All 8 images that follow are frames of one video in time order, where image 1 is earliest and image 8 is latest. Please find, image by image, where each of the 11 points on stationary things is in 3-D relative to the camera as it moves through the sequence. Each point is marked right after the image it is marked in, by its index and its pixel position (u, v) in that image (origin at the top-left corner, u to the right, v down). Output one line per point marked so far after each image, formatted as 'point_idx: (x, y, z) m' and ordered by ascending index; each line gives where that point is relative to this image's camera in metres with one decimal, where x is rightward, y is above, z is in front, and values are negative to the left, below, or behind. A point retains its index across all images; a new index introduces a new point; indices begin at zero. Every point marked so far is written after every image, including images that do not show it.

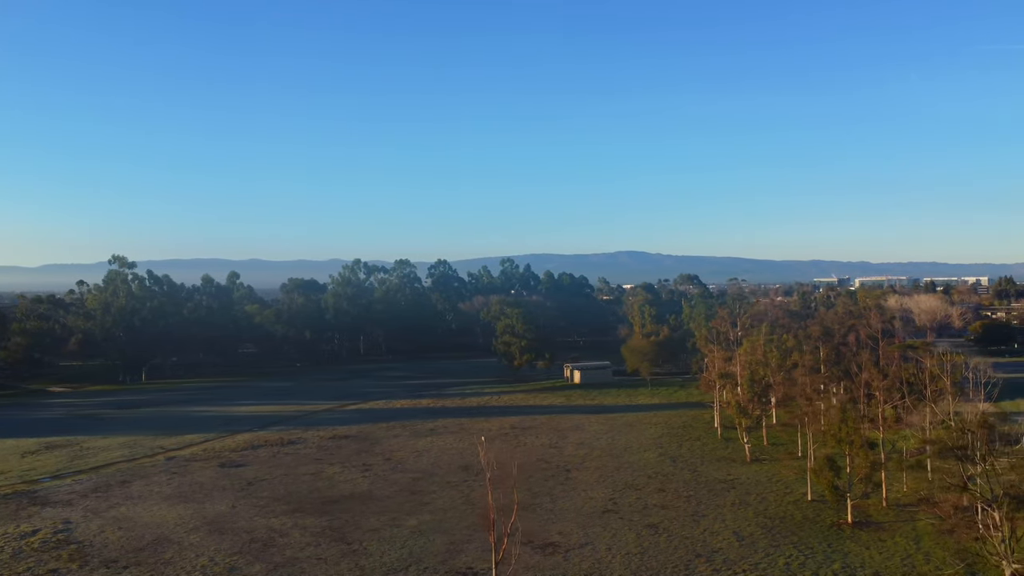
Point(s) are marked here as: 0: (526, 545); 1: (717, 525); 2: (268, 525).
0: (+0.3, -6.1, +17.6) m
1: (+5.2, -6.0, +18.6) m
2: (-6.4, -6.2, +19.2) m
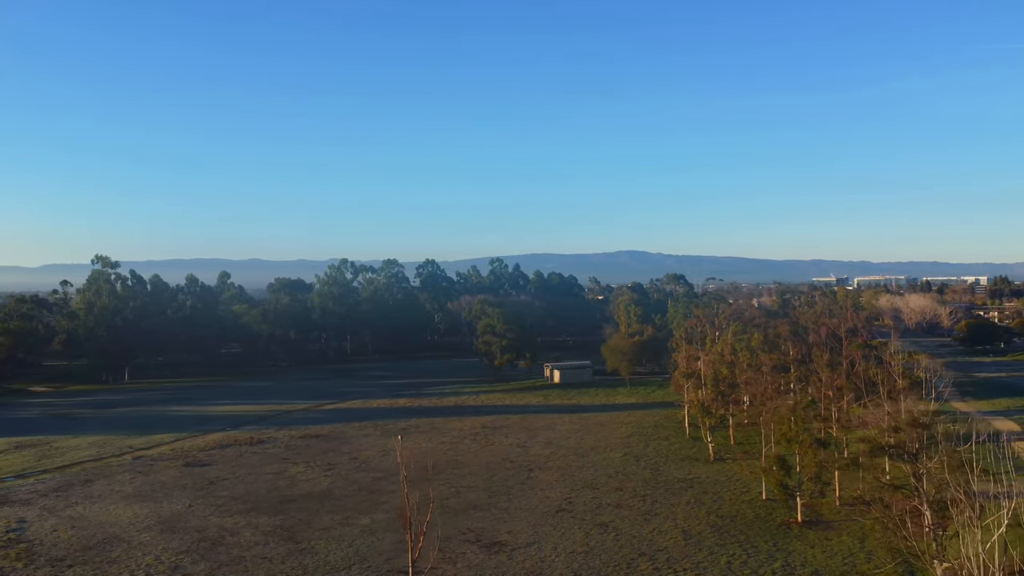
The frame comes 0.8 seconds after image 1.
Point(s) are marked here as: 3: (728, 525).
0: (-0.9, -6.1, +17.6) m
1: (+3.9, -6.0, +18.7) m
2: (-7.6, -6.2, +19.3) m
3: (+5.4, -5.9, +18.5) m
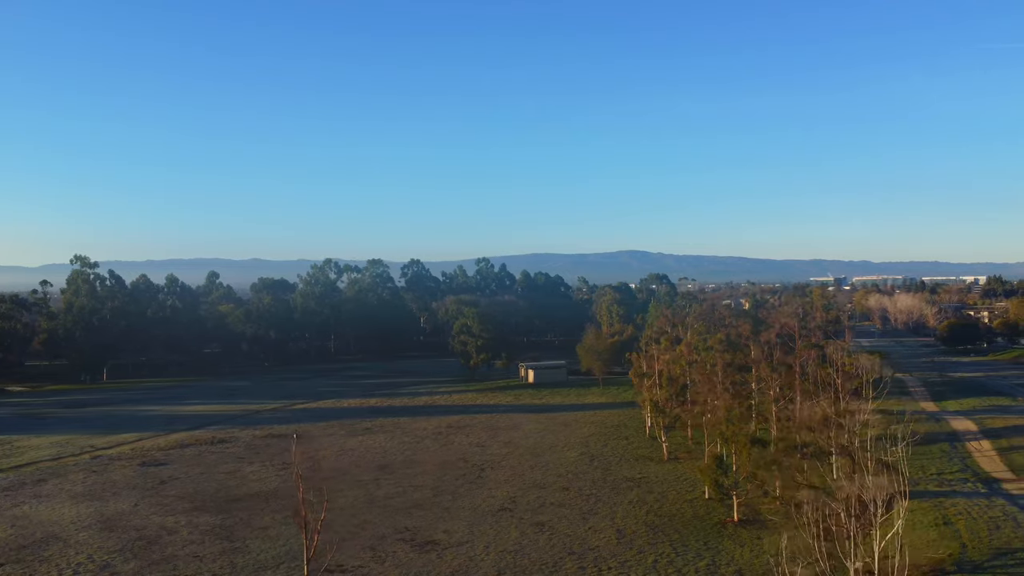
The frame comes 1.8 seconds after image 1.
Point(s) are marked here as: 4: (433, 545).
0: (-2.5, -6.1, +17.7) m
1: (+2.3, -6.0, +18.7) m
2: (-9.2, -6.2, +19.3) m
3: (+3.8, -5.9, +18.5) m
4: (-1.9, -6.1, +17.5) m
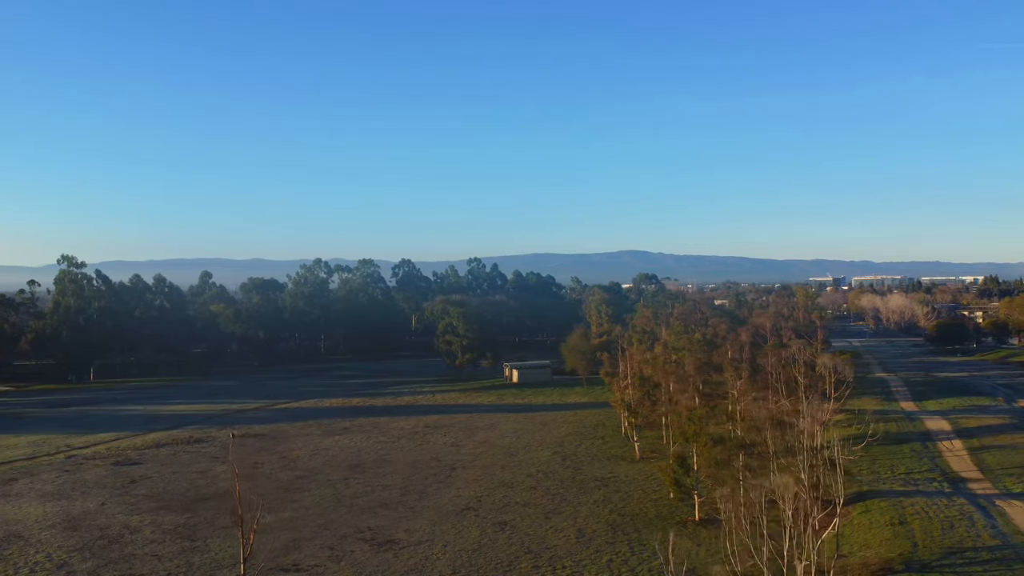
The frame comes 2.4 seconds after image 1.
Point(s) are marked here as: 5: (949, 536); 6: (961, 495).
0: (-3.5, -6.1, +17.7) m
1: (+1.3, -6.0, +18.8) m
2: (-10.2, -6.2, +19.4) m
3: (+2.9, -5.9, +18.6) m
4: (-2.9, -6.1, +17.5) m
5: (+9.2, -5.2, +15.5) m
6: (+12.0, -5.5, +19.8) m
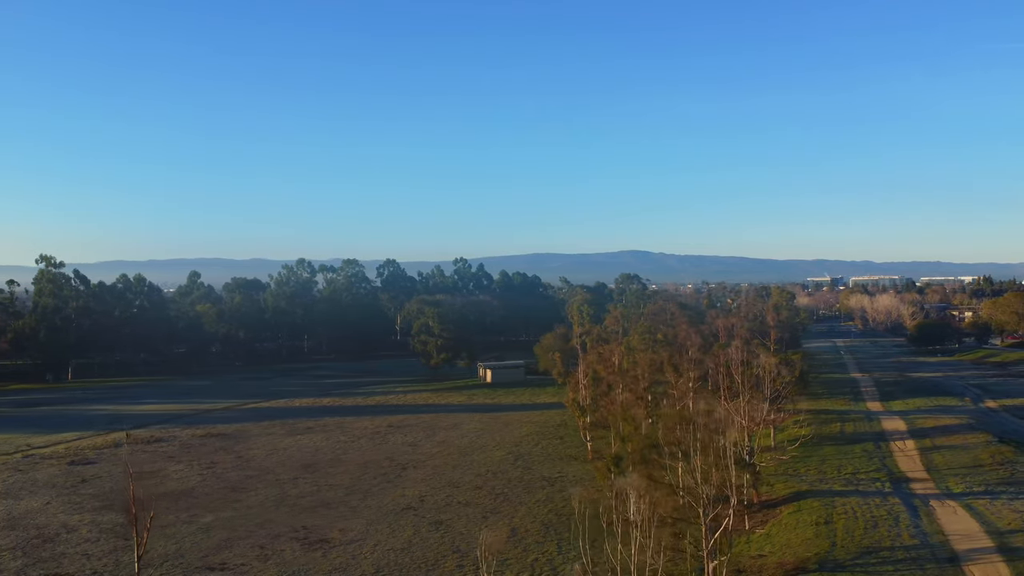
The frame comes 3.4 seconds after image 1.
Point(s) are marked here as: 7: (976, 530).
0: (-5.1, -6.1, +17.8) m
1: (-0.3, -6.0, +18.8) m
2: (-11.8, -6.2, +19.5) m
3: (+1.2, -5.9, +18.6) m
4: (-4.5, -6.1, +17.6) m
5: (+7.5, -5.2, +15.6) m
6: (+10.4, -5.5, +19.8) m
7: (+10.0, -5.2, +15.9) m
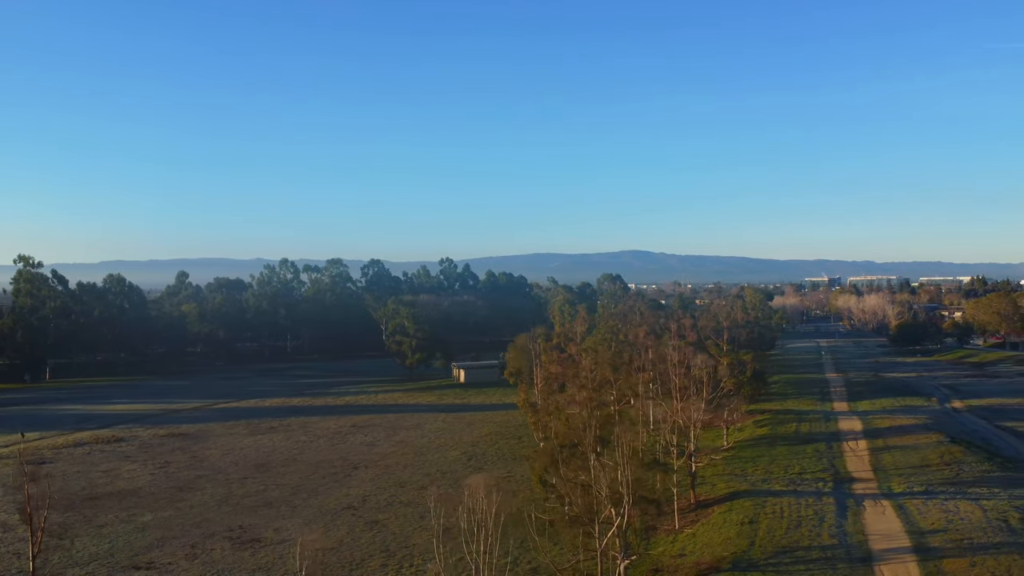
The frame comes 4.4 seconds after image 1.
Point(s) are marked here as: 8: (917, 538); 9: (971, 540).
0: (-6.8, -6.1, +17.9) m
1: (-2.0, -6.0, +18.9) m
2: (-13.5, -6.2, +19.6) m
3: (-0.4, -5.9, +18.7) m
4: (-6.2, -6.1, +17.7) m
5: (+5.9, -5.2, +15.6) m
6: (+8.7, -5.6, +19.9) m
7: (+8.3, -5.2, +15.9) m
8: (+8.4, -5.2, +15.4) m
9: (+9.4, -5.2, +15.1) m
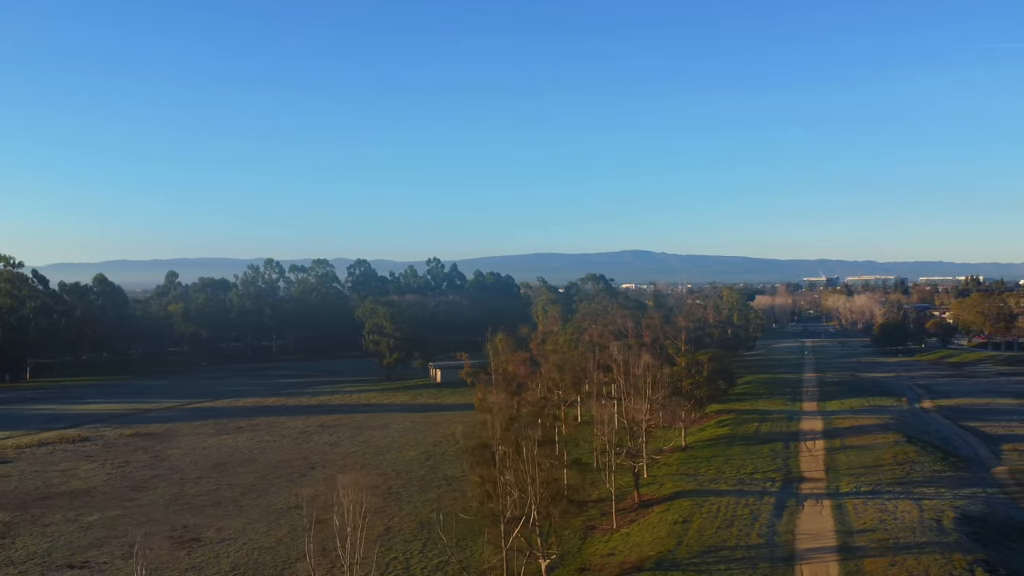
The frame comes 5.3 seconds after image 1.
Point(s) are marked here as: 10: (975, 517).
0: (-8.3, -6.1, +18.0) m
1: (-3.4, -6.0, +19.0) m
2: (-15.0, -6.2, +19.6) m
3: (-1.9, -5.9, +18.8) m
4: (-7.6, -6.1, +17.8) m
5: (+4.4, -5.3, +15.7) m
6: (+7.2, -5.6, +20.0) m
7: (+6.8, -5.2, +16.0) m
8: (+7.0, -5.2, +15.4) m
9: (+7.9, -5.2, +15.2) m
10: (+10.9, -5.4, +17.4) m
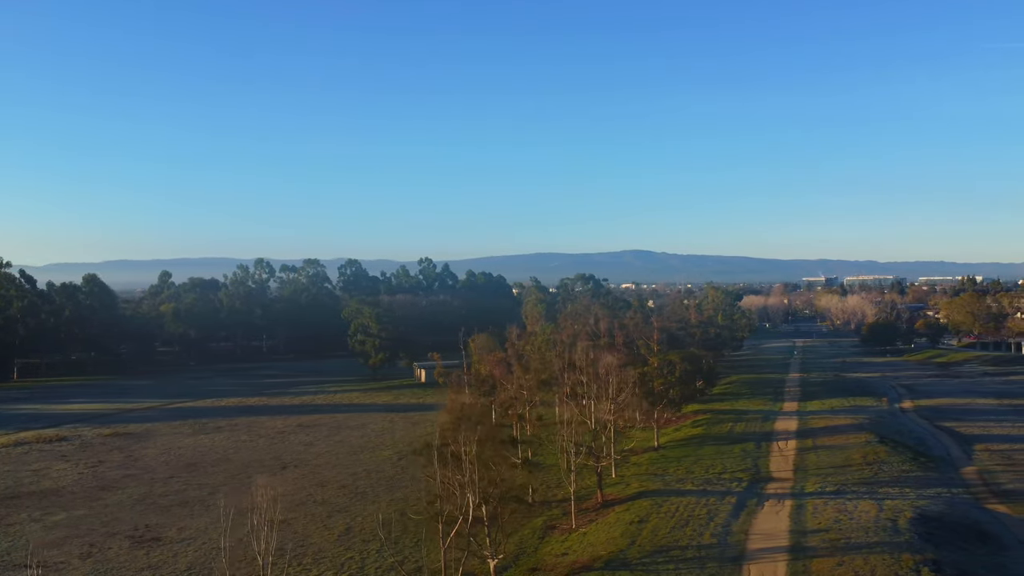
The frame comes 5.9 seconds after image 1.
0: (-9.2, -6.1, +18.0) m
1: (-4.4, -6.0, +19.0) m
2: (-15.9, -6.2, +19.7) m
3: (-2.9, -5.9, +18.8) m
4: (-8.6, -6.1, +17.8) m
5: (+3.4, -5.3, +15.7) m
6: (+6.3, -5.6, +20.0) m
7: (+5.8, -5.3, +16.0) m
8: (+6.0, -5.2, +15.5) m
9: (+6.9, -5.2, +15.2) m
10: (+9.9, -5.4, +17.4) m
